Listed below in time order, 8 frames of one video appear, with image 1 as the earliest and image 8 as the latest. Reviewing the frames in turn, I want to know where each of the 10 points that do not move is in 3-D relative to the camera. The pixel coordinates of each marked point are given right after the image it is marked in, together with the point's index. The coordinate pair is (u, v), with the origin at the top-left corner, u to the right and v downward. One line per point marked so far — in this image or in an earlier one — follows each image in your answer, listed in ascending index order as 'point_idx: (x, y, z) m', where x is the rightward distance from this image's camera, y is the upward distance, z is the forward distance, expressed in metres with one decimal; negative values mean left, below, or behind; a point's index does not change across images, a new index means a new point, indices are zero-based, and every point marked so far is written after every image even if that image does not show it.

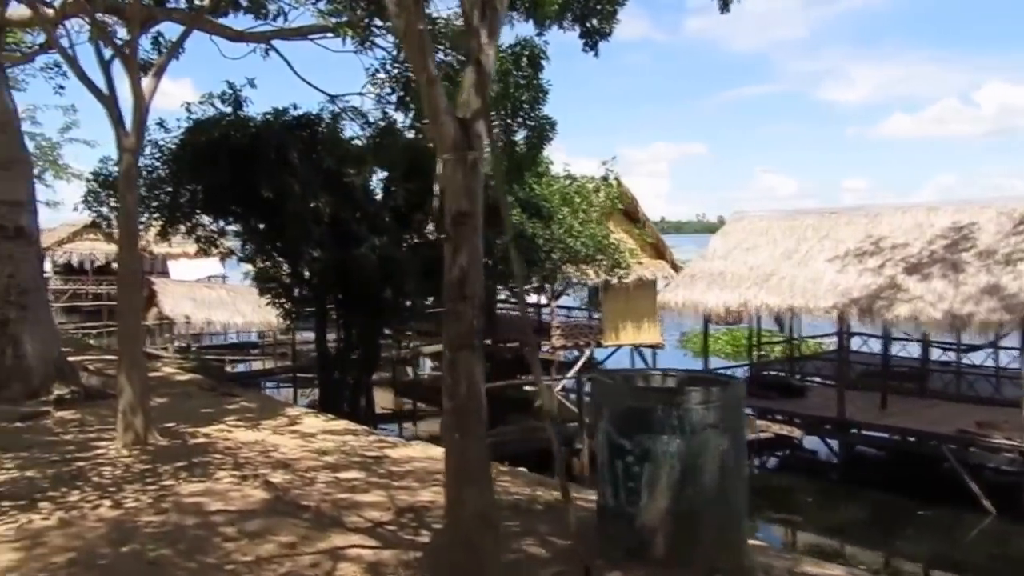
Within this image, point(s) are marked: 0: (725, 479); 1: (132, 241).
0: (+0.7, -0.6, +4.4) m
1: (-2.0, +0.3, +7.0) m
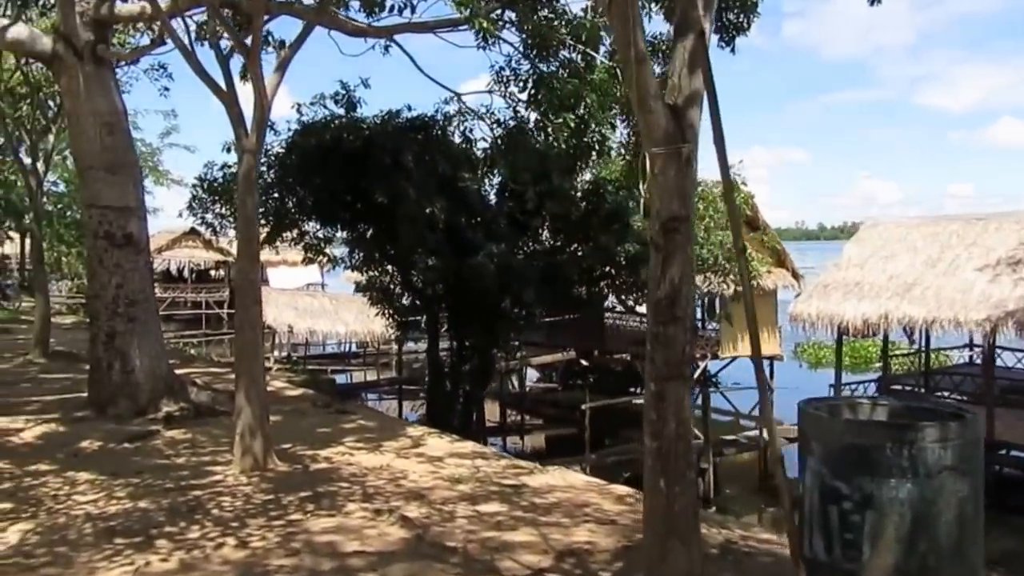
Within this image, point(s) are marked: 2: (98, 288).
0: (+1.2, -0.7, +3.7) m
1: (-1.2, +0.2, +6.5) m
2: (-2.8, 0.0, +9.1) m
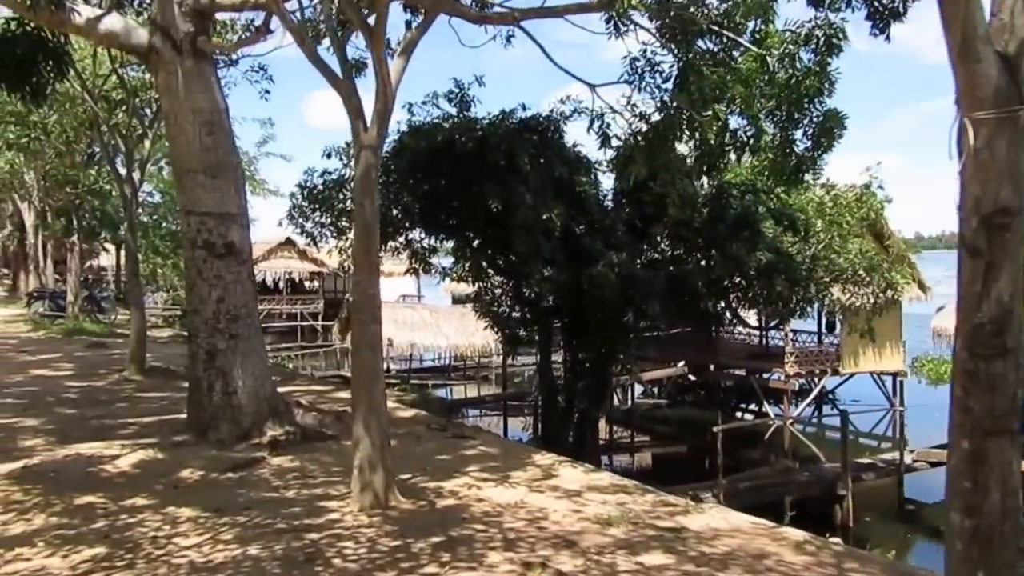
0: (+1.7, -0.7, +2.8) m
1: (-0.6, +0.1, +5.7) m
2: (-2.0, -0.1, +8.5) m
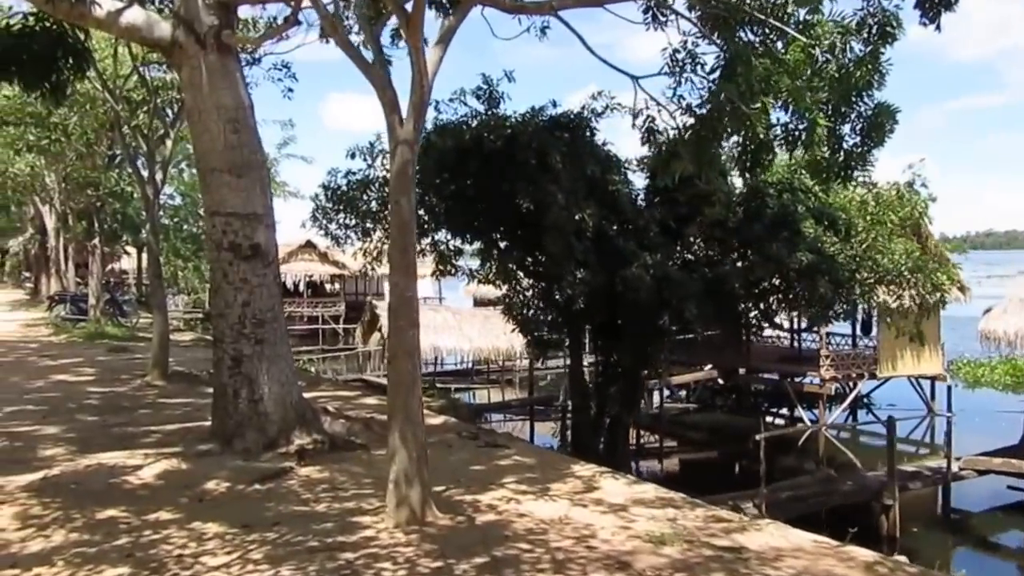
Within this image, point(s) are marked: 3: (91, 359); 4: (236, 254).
0: (+1.8, -0.7, +2.4) m
1: (-0.4, +0.1, +5.4) m
2: (-1.8, -0.1, +8.2) m
3: (-5.2, -0.9, +17.0) m
4: (-1.7, +0.2, +8.1) m
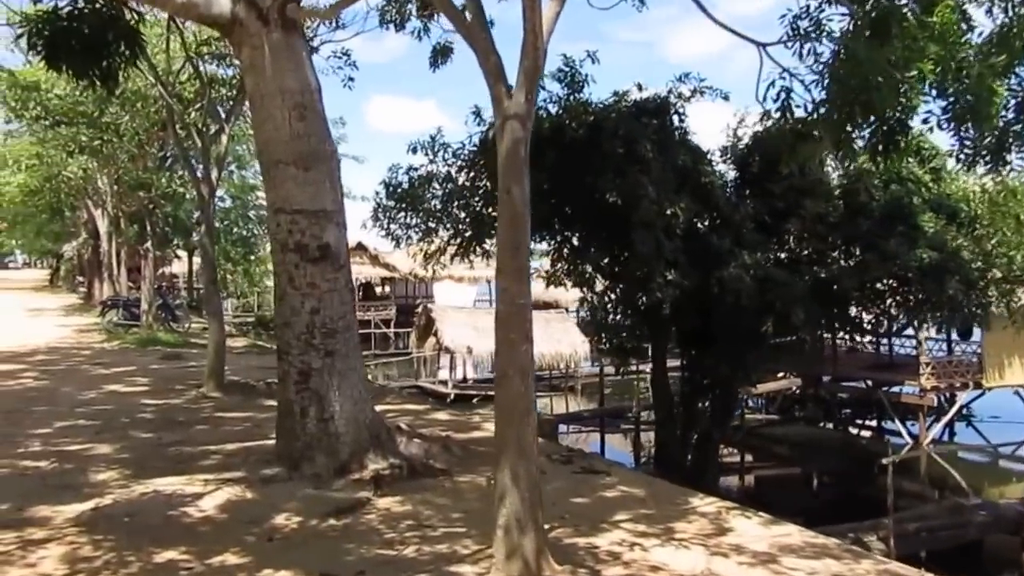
0: (+2.2, -0.7, +1.4) m
1: (0.0, +0.1, +4.5) m
2: (-1.2, -0.1, +7.3) m
3: (-4.4, -1.0, +16.2) m
4: (-1.1, +0.2, +7.2) m
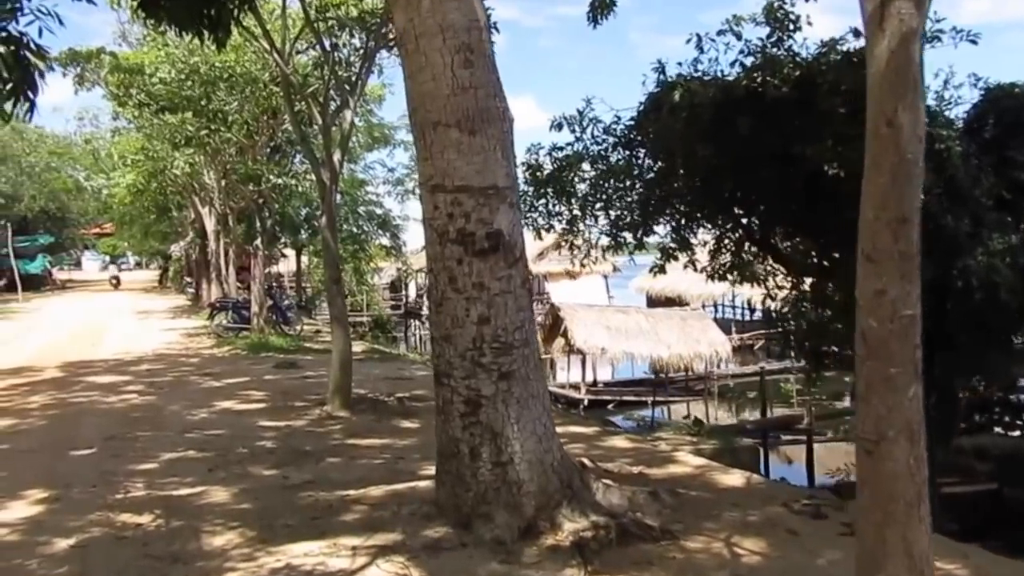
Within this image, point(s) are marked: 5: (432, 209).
0: (+2.7, -0.7, -0.6) m
1: (+0.8, +0.1, +2.6) m
2: (-0.2, -0.2, +5.5) m
3: (-2.7, -1.0, +14.6) m
4: (-0.1, +0.2, +5.4) m
5: (-0.3, +0.3, +5.5) m
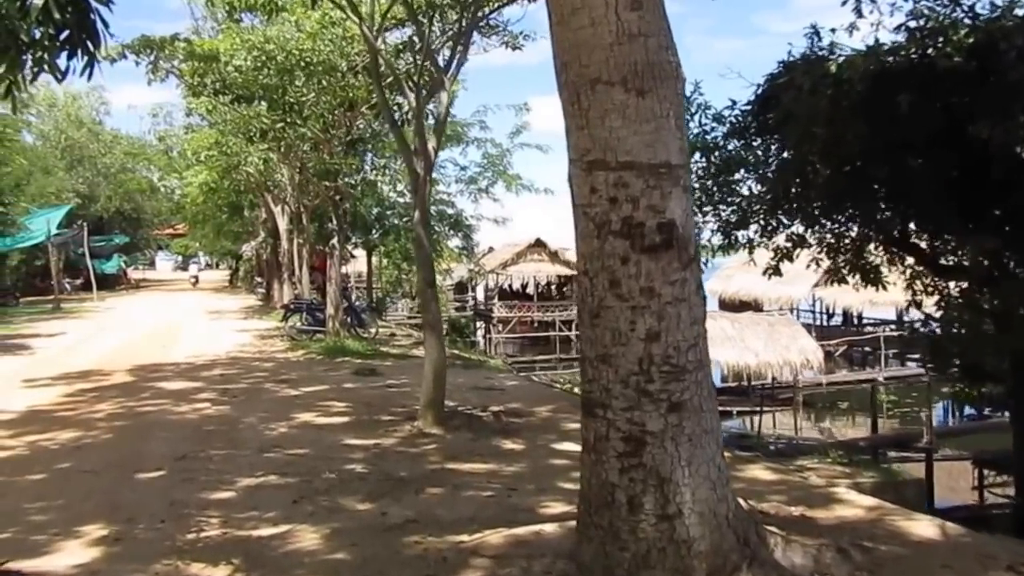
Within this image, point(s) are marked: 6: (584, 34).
0: (+3.0, -0.7, -1.9) m
1: (+1.2, +0.1, +1.4) m
2: (+0.3, -0.2, +4.4) m
3: (-1.7, -1.0, +13.6) m
4: (+0.4, +0.1, +4.3) m
5: (+0.2, +0.3, +4.3) m
6: (+0.2, +0.8, +4.3) m
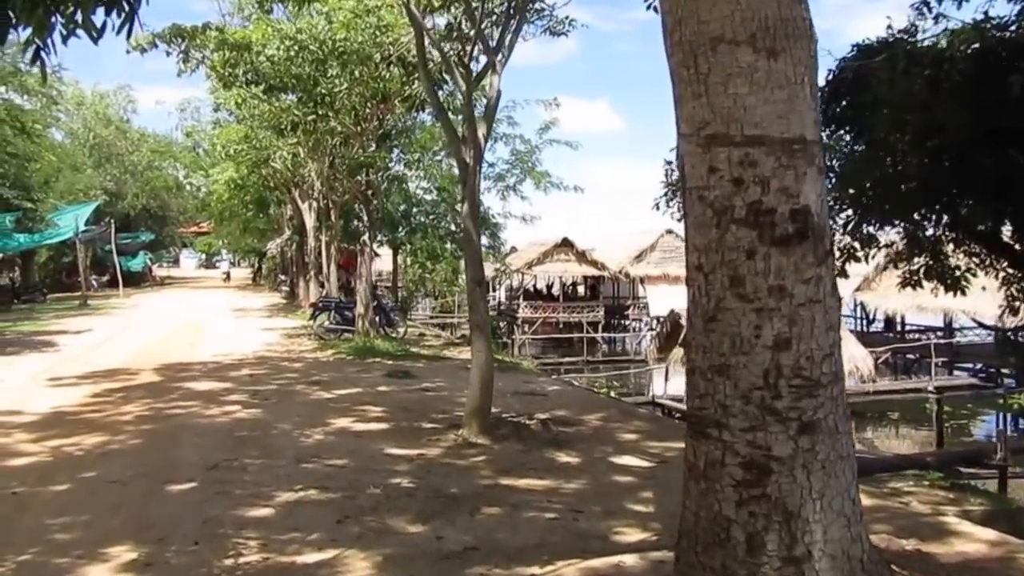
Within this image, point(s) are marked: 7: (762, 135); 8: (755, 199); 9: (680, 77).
0: (+3.1, -0.8, -2.6) m
1: (+1.4, +0.1, +0.7) m
2: (+0.6, -0.2, +3.7) m
3: (-1.3, -1.0, +12.9) m
4: (+0.7, +0.1, +3.6) m
5: (+0.5, +0.3, +3.6) m
6: (+0.5, +0.8, +3.6) m
7: (+0.7, +0.4, +3.5) m
8: (+0.7, +0.2, +3.6) m
9: (+0.5, +0.6, +3.7) m
